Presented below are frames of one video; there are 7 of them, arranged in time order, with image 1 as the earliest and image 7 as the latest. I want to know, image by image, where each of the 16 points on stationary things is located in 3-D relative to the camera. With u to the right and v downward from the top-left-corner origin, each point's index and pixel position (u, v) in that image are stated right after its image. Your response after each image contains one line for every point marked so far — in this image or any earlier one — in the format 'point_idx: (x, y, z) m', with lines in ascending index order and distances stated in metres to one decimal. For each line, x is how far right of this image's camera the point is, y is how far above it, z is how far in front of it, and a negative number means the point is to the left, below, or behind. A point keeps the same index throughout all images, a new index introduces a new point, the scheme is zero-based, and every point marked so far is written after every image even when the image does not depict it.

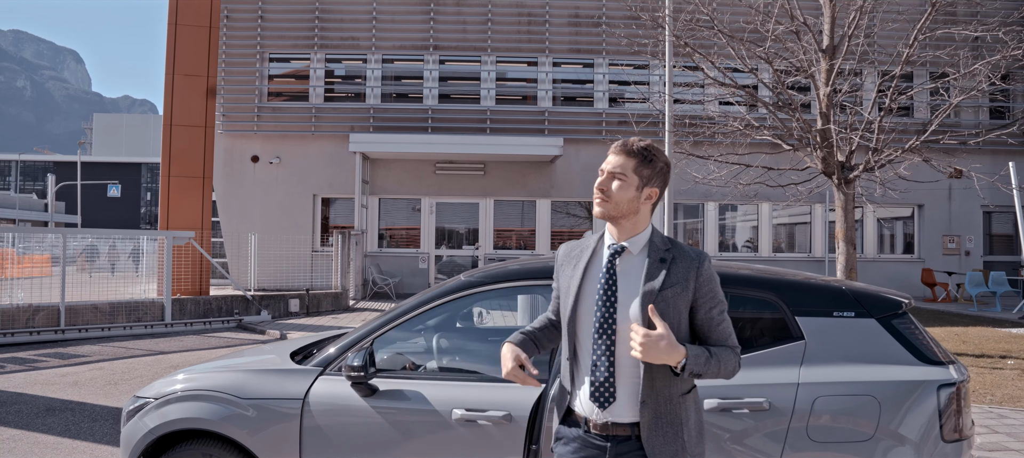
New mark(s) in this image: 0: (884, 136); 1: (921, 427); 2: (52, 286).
0: (+4.8, +1.2, +9.0) m
1: (+1.6, -0.8, +2.8) m
2: (-7.3, -0.9, +11.1) m
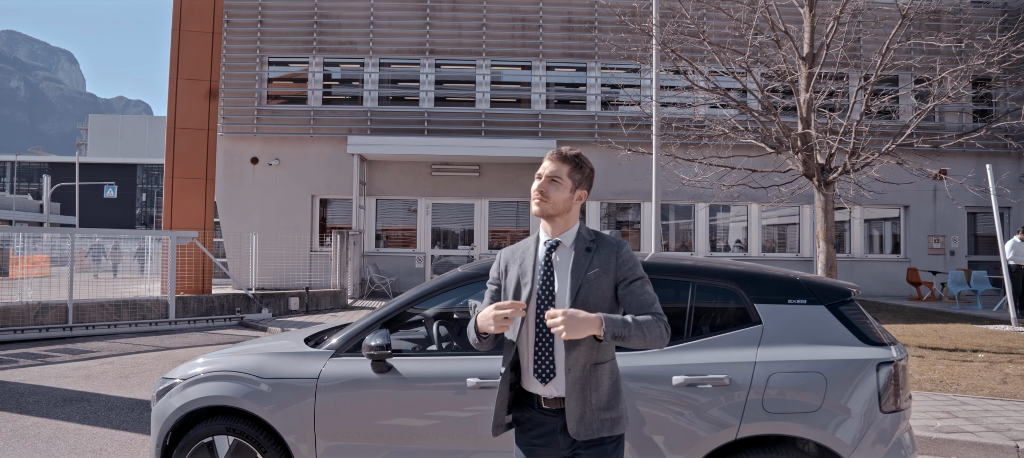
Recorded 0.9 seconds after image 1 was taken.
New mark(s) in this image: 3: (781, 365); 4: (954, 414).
0: (+4.7, +1.2, +9.4) m
1: (+1.6, -0.8, +3.1) m
2: (-7.4, -0.9, +11.4) m
3: (+1.2, -0.6, +3.2) m
4: (+3.6, -1.5, +5.7) m
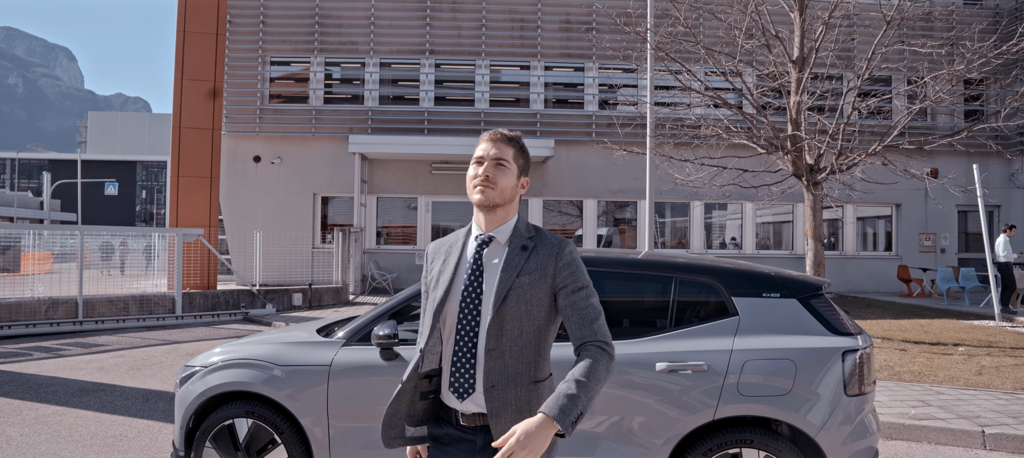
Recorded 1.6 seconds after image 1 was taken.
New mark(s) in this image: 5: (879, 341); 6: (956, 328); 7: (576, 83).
0: (+4.7, +1.2, +9.7) m
1: (+1.6, -0.8, +3.5) m
2: (-7.4, -0.9, +11.7) m
3: (+1.2, -0.6, +3.5) m
4: (+3.5, -1.5, +6.0) m
5: (+4.8, -1.4, +9.0) m
6: (+6.7, -1.5, +10.6) m
7: (+1.7, +3.9, +18.8) m
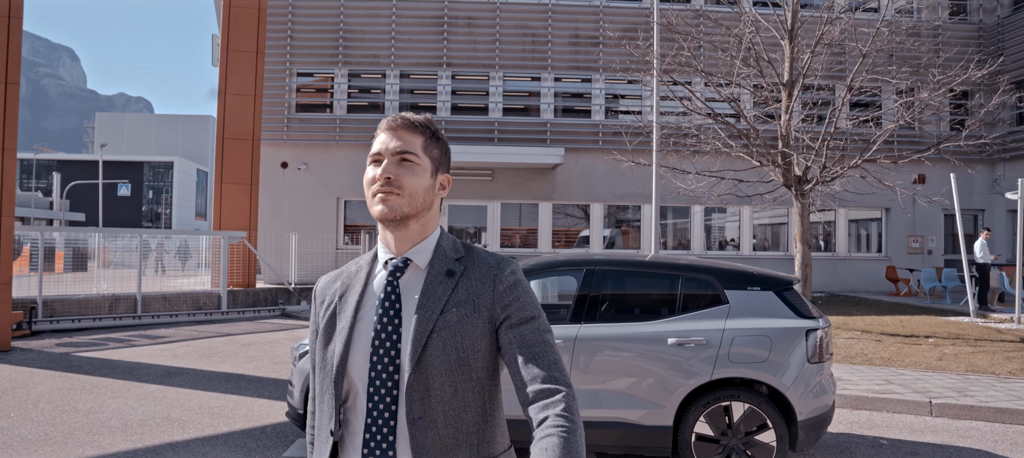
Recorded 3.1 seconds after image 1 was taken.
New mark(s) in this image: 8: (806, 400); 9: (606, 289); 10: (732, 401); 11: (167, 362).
0: (+5.0, +1.1, +10.9) m
1: (+1.9, -0.8, +4.6) m
2: (-7.1, -0.9, +12.9) m
3: (+1.6, -0.7, +4.7) m
4: (+3.9, -1.6, +7.2) m
5: (+5.1, -1.5, +10.2) m
6: (+7.0, -1.6, +11.7) m
7: (+2.1, +3.9, +19.9) m
8: (+1.9, -1.1, +4.6) m
9: (+0.7, -0.4, +5.0) m
10: (+1.4, -1.1, +4.6) m
11: (-4.6, -1.8, +9.3) m
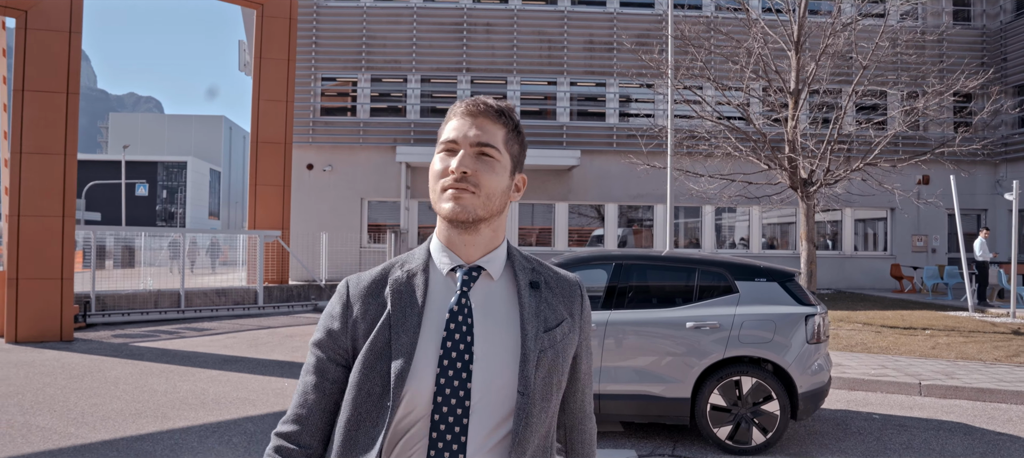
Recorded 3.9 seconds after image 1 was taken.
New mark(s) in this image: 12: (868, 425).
0: (+5.4, +1.2, +11.6) m
1: (+2.2, -0.8, +5.4) m
2: (-6.7, -0.9, +13.8) m
3: (+1.9, -0.7, +5.4) m
4: (+4.2, -1.5, +7.9) m
5: (+5.5, -1.5, +10.9) m
6: (+7.4, -1.6, +12.4) m
7: (+2.5, +3.9, +20.7) m
8: (+2.2, -1.1, +5.3) m
9: (+1.0, -0.4, +5.7) m
10: (+1.8, -1.1, +5.4) m
11: (-4.2, -1.8, +10.1) m
12: (+3.1, -1.7, +6.0) m
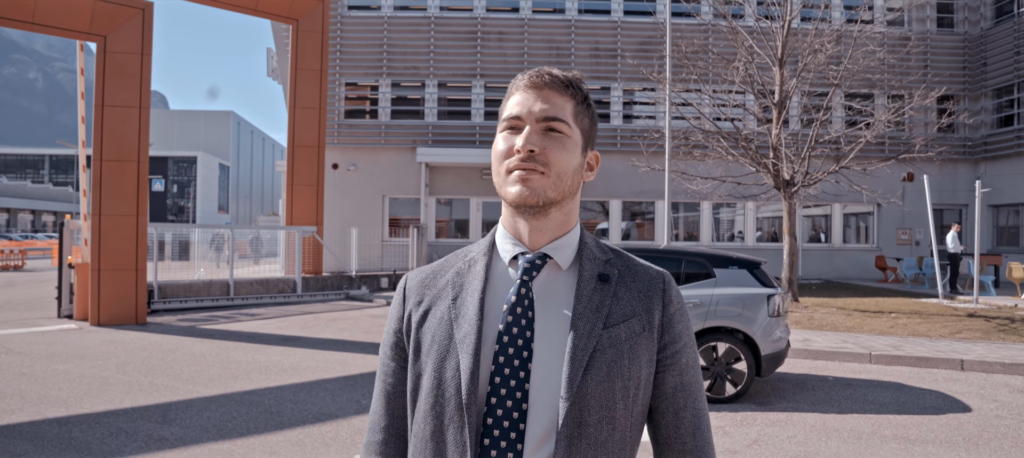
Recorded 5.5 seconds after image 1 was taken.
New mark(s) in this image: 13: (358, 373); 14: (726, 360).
0: (+5.7, +1.2, +13.1) m
1: (+2.5, -0.8, +6.9) m
2: (-6.3, -0.8, +15.3) m
3: (+2.1, -0.7, +7.0) m
4: (+4.5, -1.5, +9.4) m
5: (+5.8, -1.4, +12.5) m
6: (+7.7, -1.5, +13.9) m
7: (+2.9, +4.1, +22.2) m
8: (+2.5, -1.1, +6.9) m
9: (+1.3, -0.4, +7.3) m
10: (+2.0, -1.1, +6.9) m
11: (-3.9, -1.7, +11.7) m
12: (+3.4, -1.7, +7.5) m
13: (-1.9, -1.7, +8.5) m
14: (+2.1, -1.3, +6.8) m
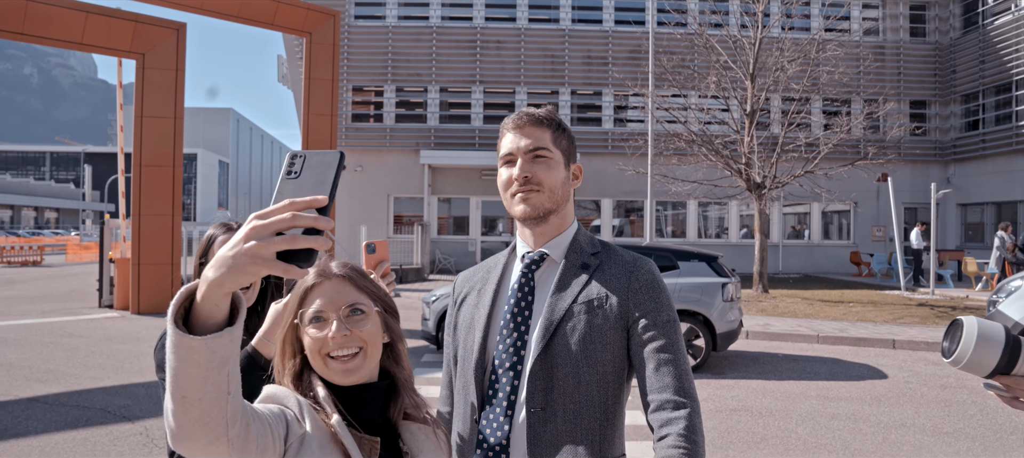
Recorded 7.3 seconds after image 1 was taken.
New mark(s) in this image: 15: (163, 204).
0: (+5.6, +1.3, +14.5) m
1: (+2.5, -0.8, +8.3) m
2: (-6.4, -0.8, +16.7) m
3: (+2.1, -0.7, +8.4) m
4: (+4.5, -1.5, +10.8) m
5: (+5.7, -1.4, +13.9) m
6: (+7.7, -1.4, +15.4) m
7: (+2.8, +4.2, +23.5) m
8: (+2.5, -1.1, +8.3) m
9: (+1.2, -0.4, +8.6) m
10: (+2.0, -1.1, +8.3) m
11: (-4.0, -1.7, +13.1) m
12: (+3.3, -1.7, +8.9) m
13: (-1.9, -1.7, +9.8) m
14: (+2.1, -1.3, +8.2) m
15: (-6.8, +0.5, +13.7) m
